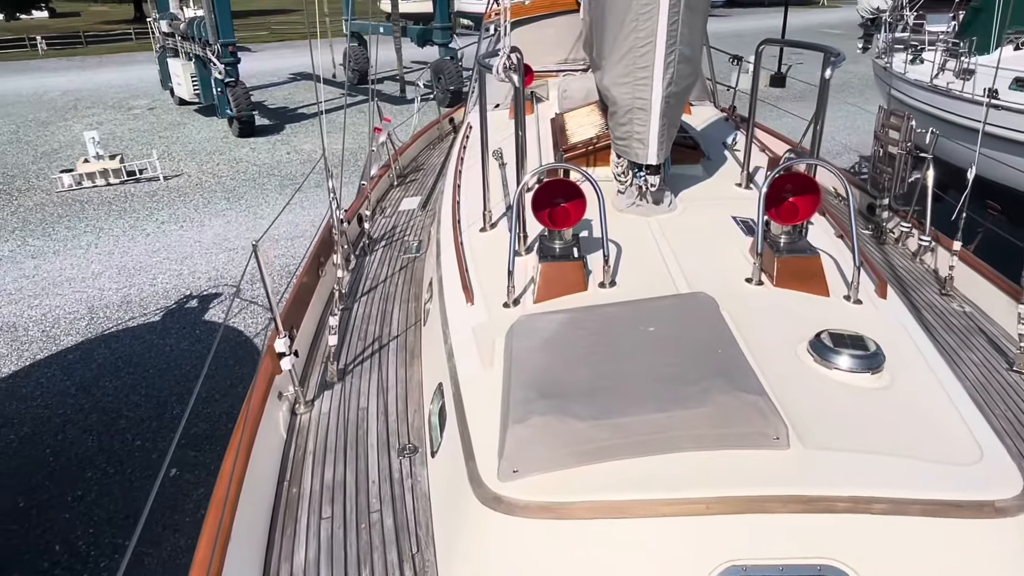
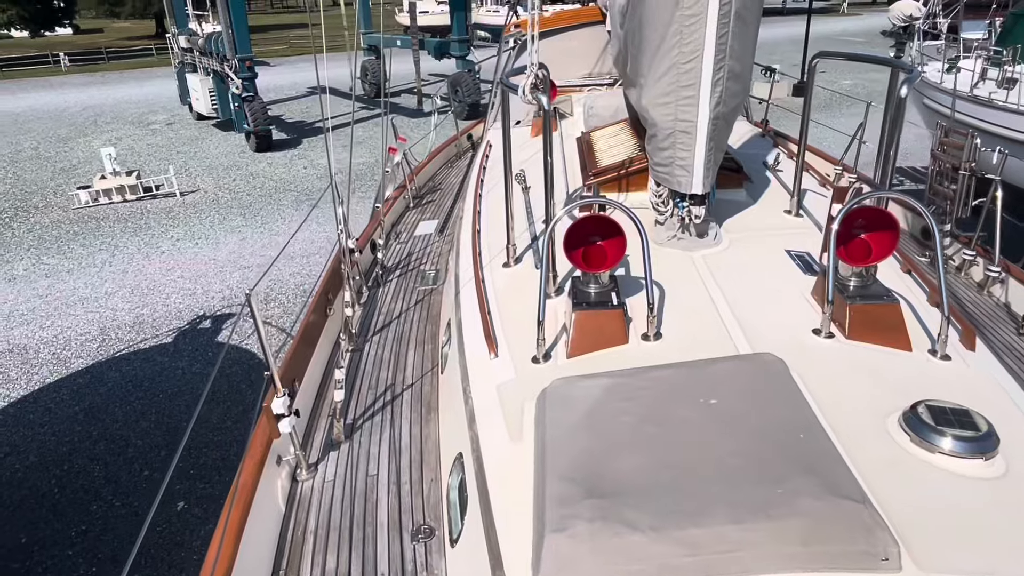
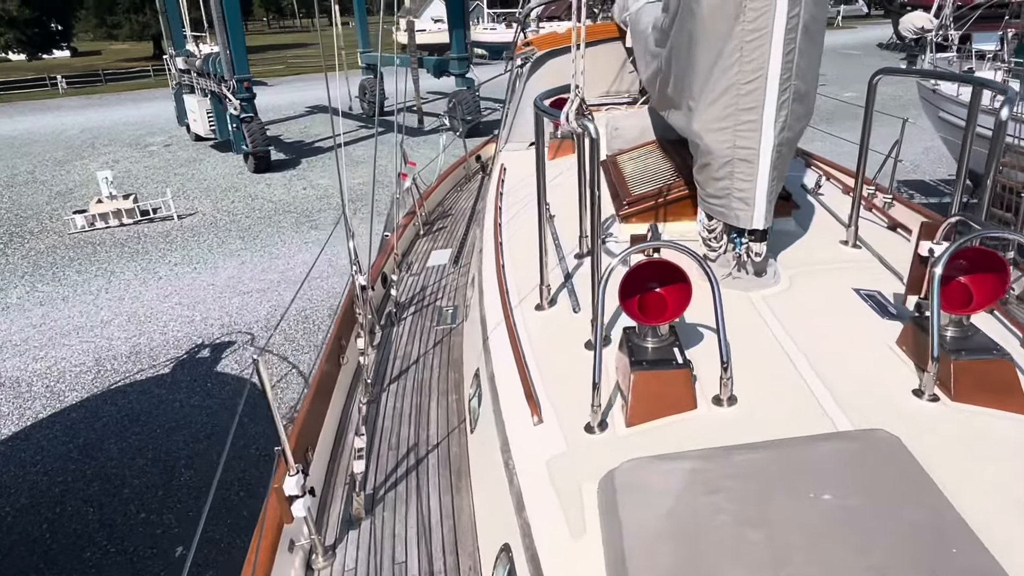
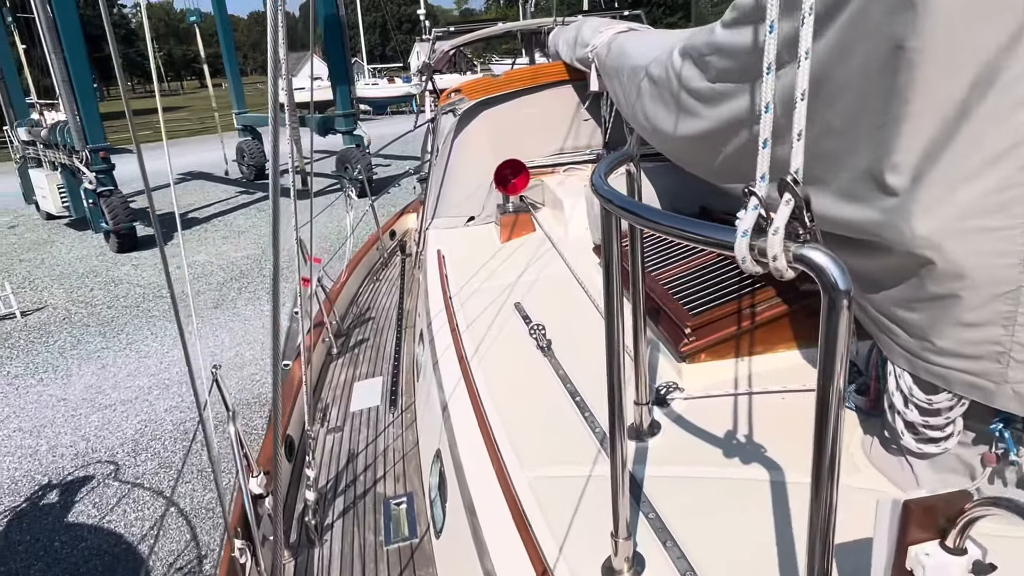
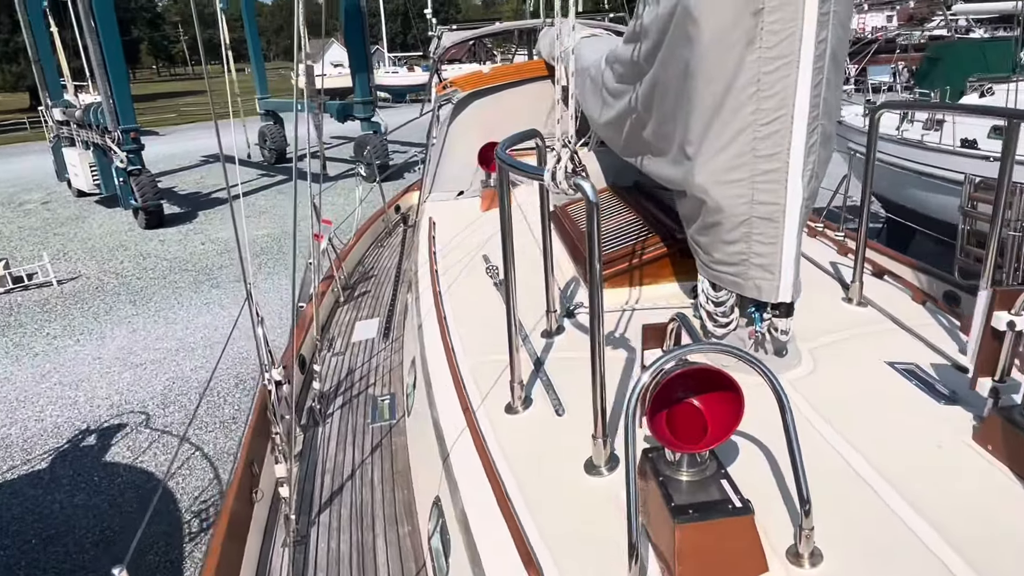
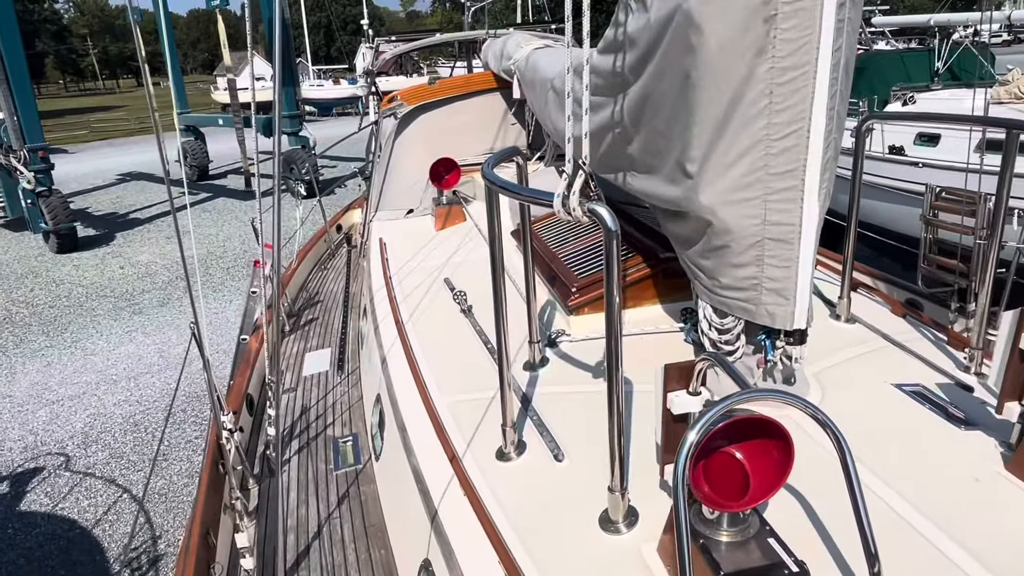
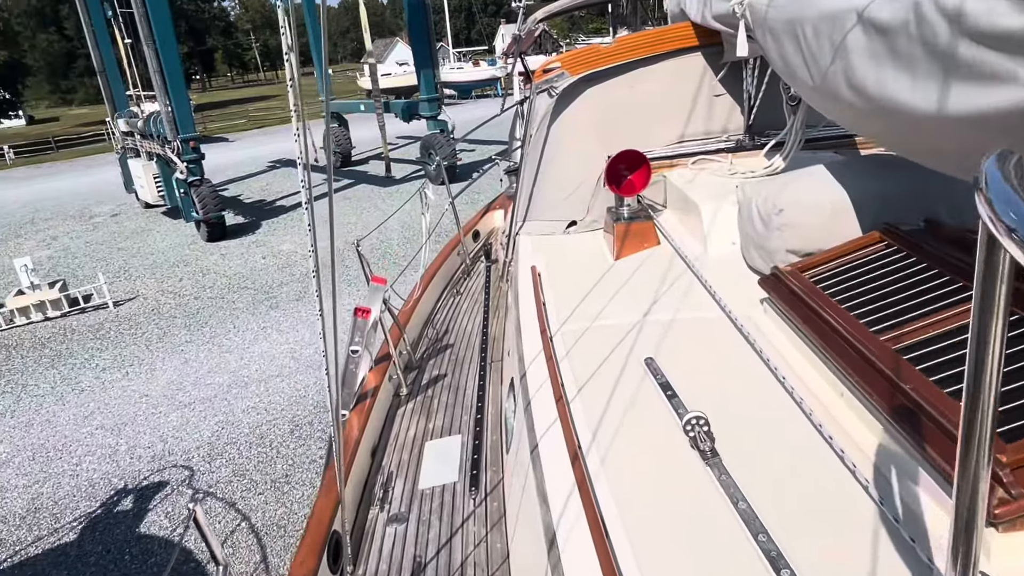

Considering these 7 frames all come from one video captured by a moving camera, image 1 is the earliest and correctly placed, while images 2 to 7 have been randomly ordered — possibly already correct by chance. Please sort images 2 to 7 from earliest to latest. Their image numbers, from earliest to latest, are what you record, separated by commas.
2, 3, 5, 6, 4, 7
